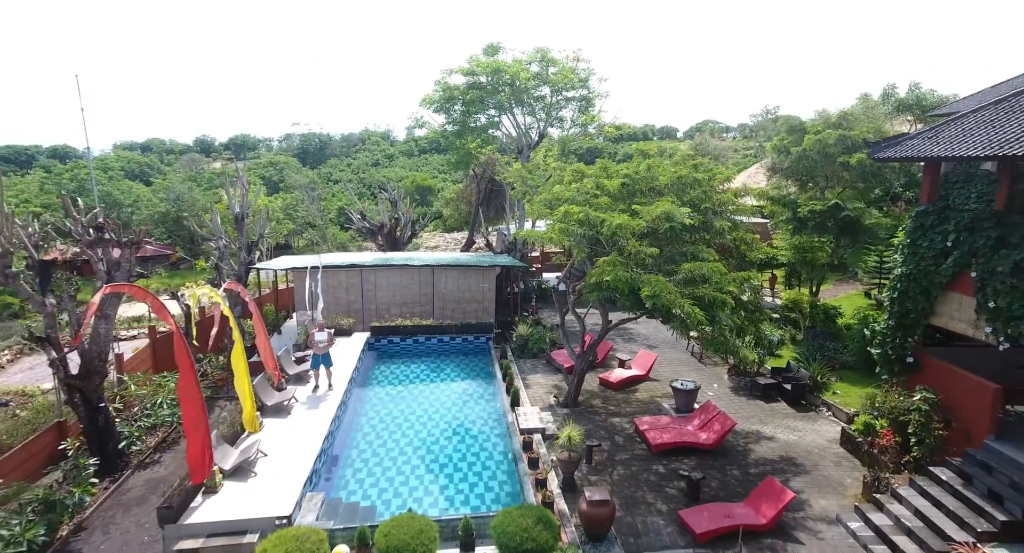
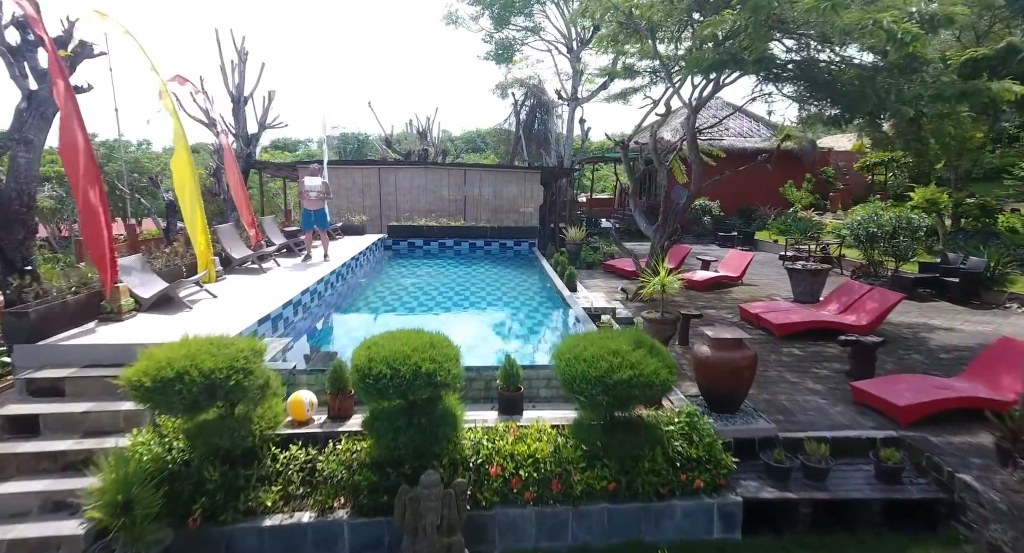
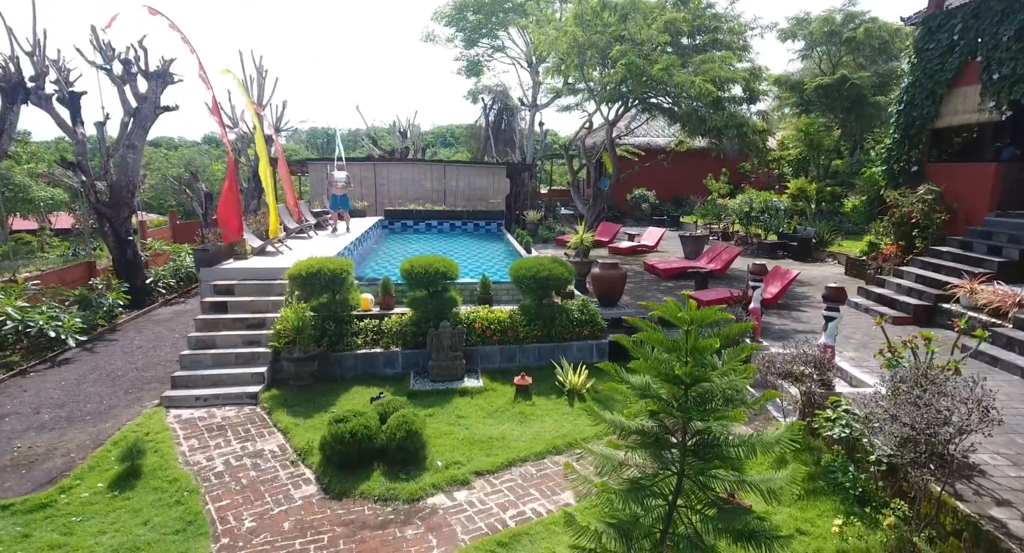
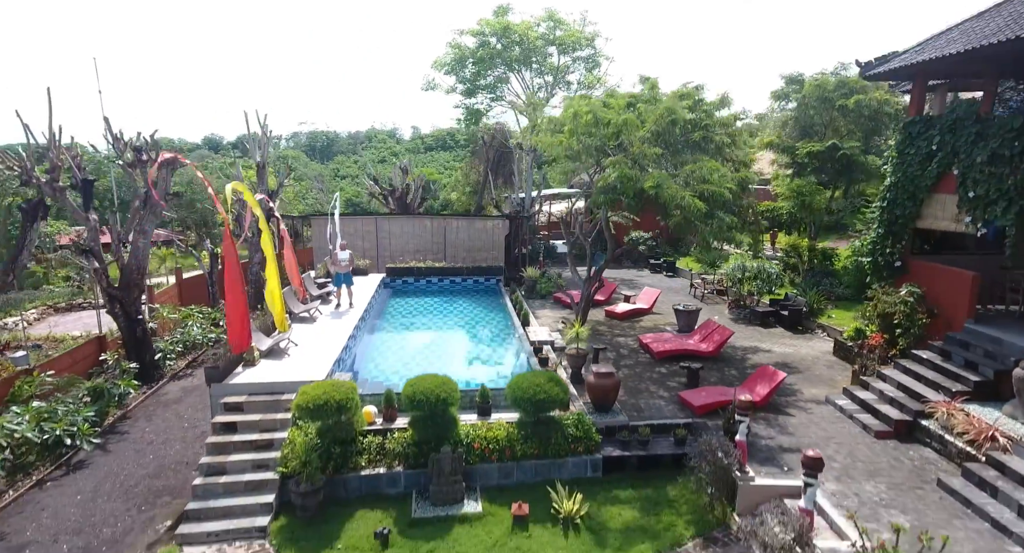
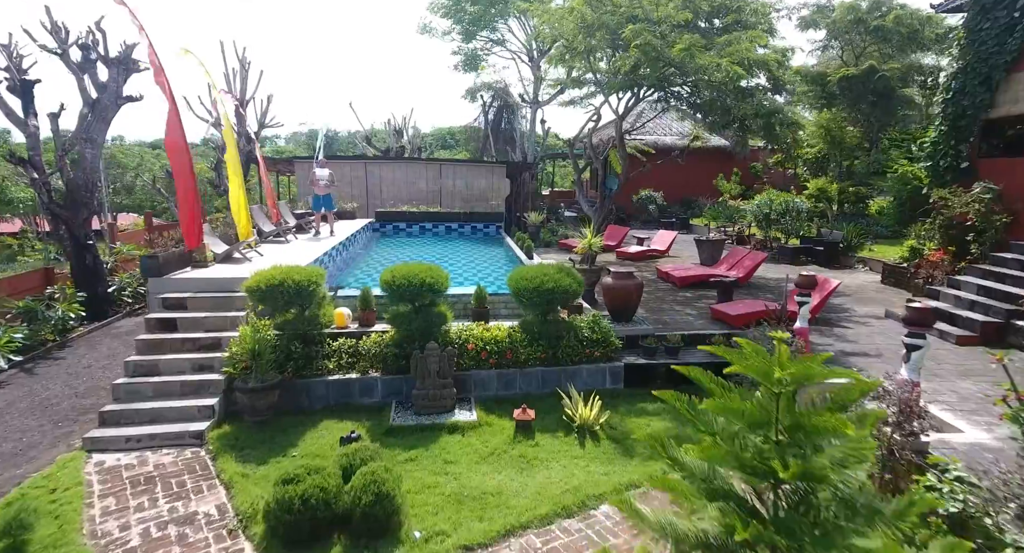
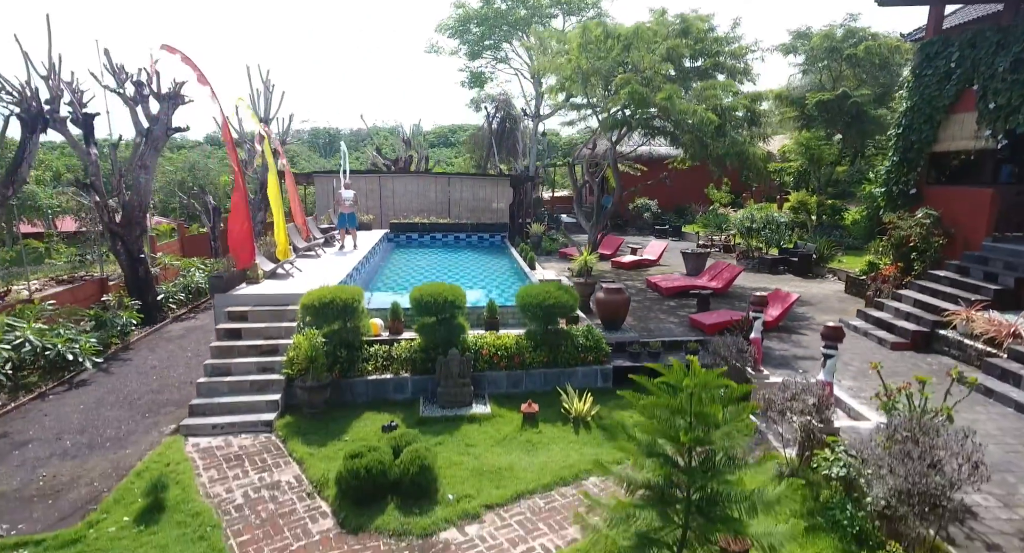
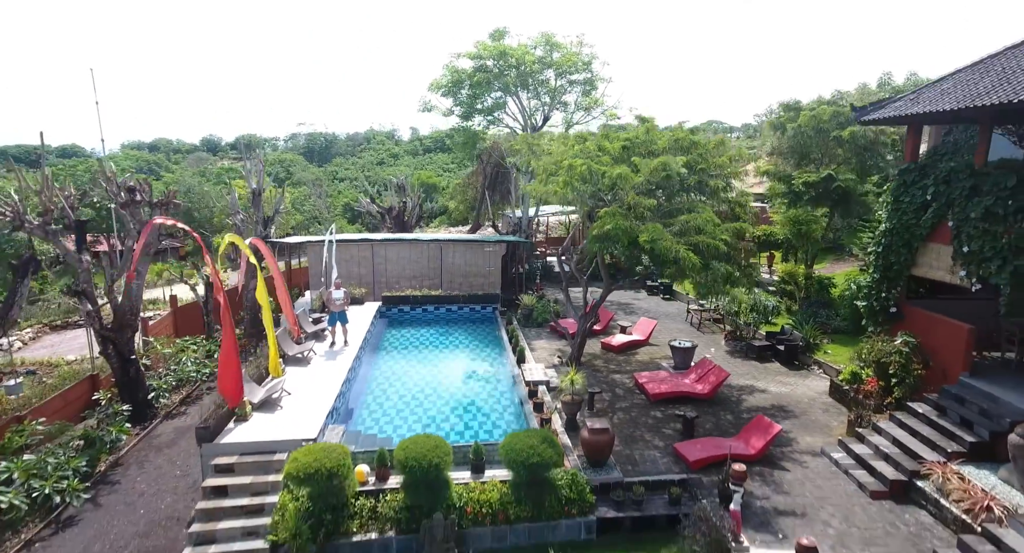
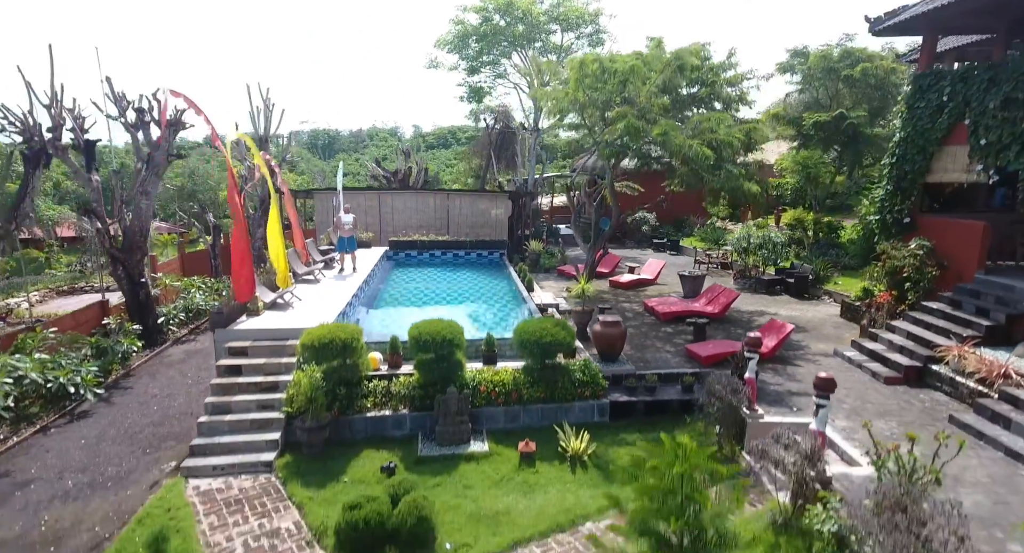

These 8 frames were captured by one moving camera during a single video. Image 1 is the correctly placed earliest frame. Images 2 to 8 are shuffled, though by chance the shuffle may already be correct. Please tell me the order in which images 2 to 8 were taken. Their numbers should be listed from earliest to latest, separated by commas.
7, 4, 8, 6, 3, 5, 2
